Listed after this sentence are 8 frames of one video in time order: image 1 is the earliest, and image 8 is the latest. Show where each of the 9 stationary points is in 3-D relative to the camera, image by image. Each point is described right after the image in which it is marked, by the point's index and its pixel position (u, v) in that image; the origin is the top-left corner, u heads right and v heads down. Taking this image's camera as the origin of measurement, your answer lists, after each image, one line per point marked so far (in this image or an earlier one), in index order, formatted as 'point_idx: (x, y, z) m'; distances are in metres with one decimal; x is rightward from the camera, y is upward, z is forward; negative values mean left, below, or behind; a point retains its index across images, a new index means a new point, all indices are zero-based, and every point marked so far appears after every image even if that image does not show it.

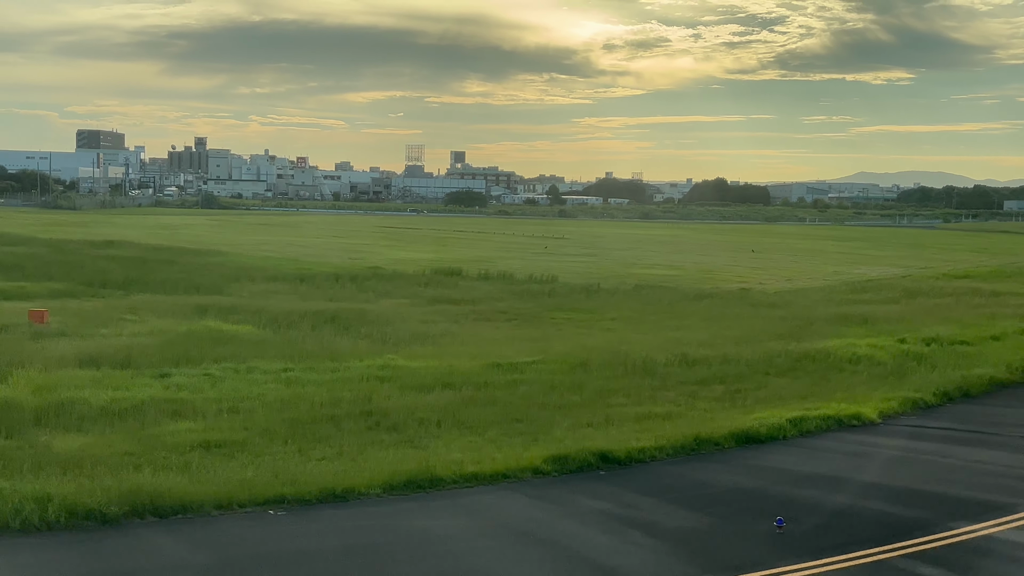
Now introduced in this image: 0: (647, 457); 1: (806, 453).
0: (+1.3, -1.7, +11.7) m
1: (+3.0, -1.7, +12.2) m
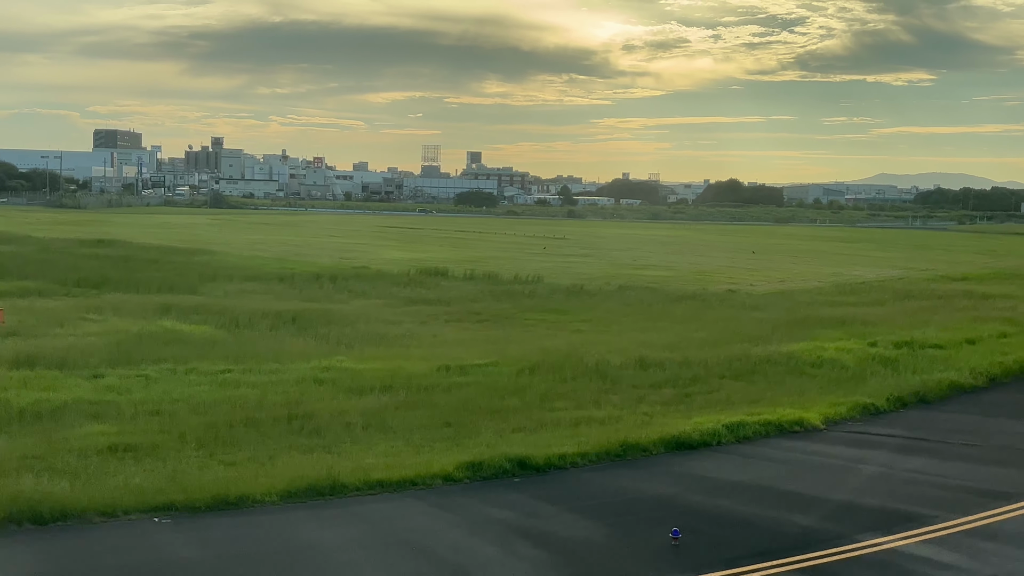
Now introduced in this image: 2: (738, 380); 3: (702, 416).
0: (+0.5, -1.7, +11.4) m
1: (+2.2, -1.7, +11.9) m
2: (+3.3, -1.4, +17.3) m
3: (+2.3, -1.5, +14.1) m
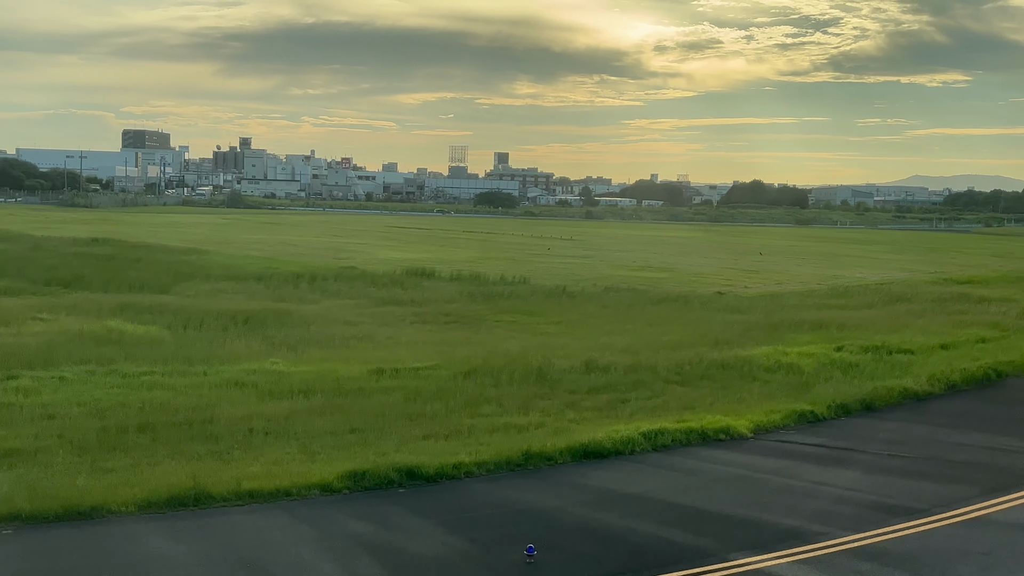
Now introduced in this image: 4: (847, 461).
0: (-0.5, -1.7, +10.9) m
1: (+1.2, -1.7, +11.3) m
2: (+2.5, -1.4, +16.8) m
3: (+1.3, -1.6, +13.6) m
4: (+3.4, -1.7, +11.9) m
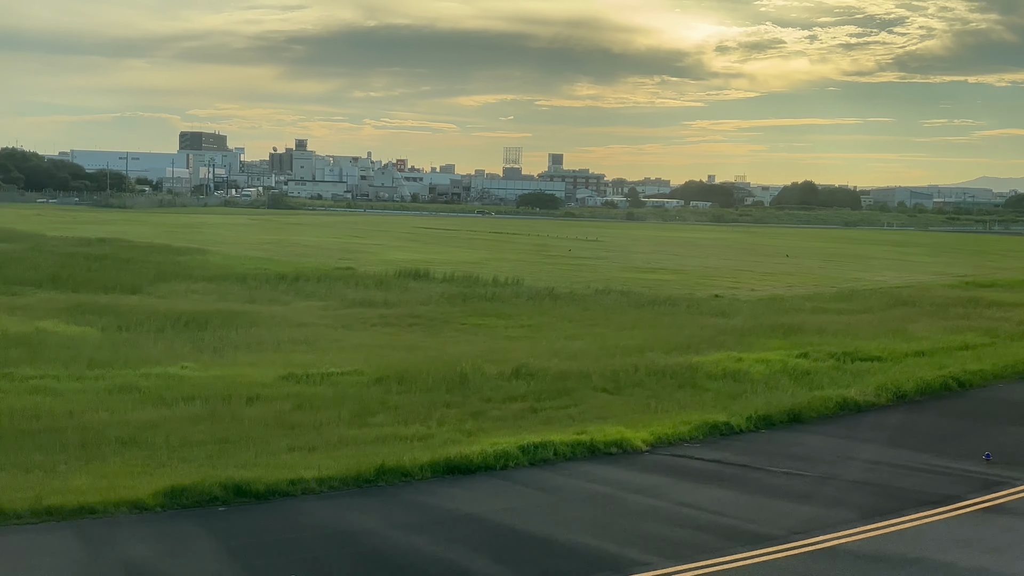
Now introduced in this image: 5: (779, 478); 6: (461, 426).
0: (-1.8, -1.7, +10.1) m
1: (-0.1, -1.8, +10.5) m
2: (+1.4, -1.4, +15.9) m
3: (+0.1, -1.6, +12.8) m
4: (+2.0, -1.8, +11.0) m
5: (+2.5, -1.8, +11.1) m
6: (-0.6, -1.6, +13.5) m
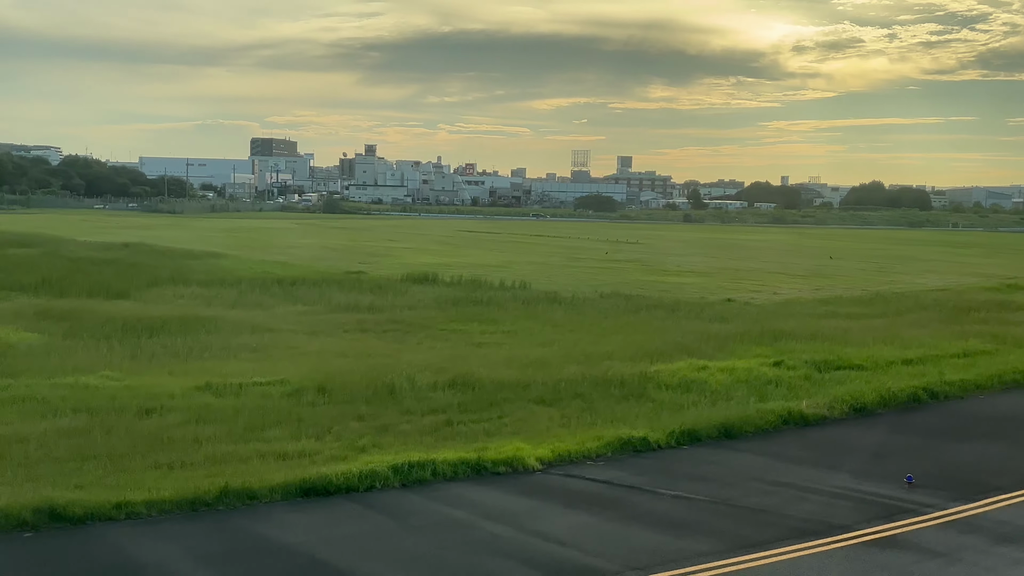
0: (-3.1, -1.8, +9.4) m
1: (-1.3, -1.8, +9.7) m
2: (+0.4, -1.5, +15.0) m
3: (-1.0, -1.6, +11.9) m
4: (+0.8, -1.8, +10.0) m
5: (+1.3, -1.8, +10.1) m
6: (-1.6, -1.6, +12.6) m
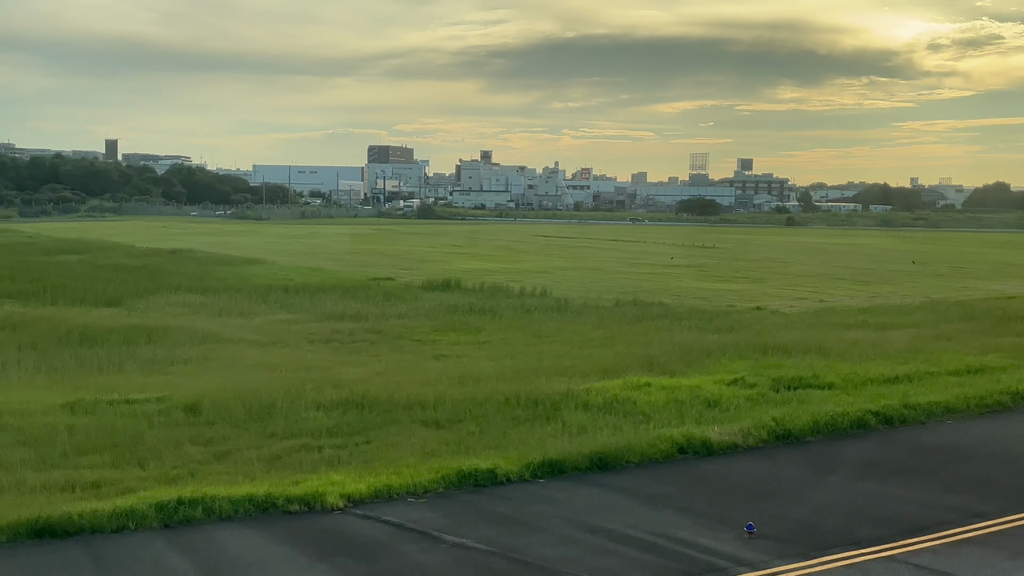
0: (-5.0, -1.9, +8.4) m
1: (-3.2, -1.9, +8.5) m
2: (-0.9, -1.6, +13.6) m
3: (-2.7, -1.7, +10.6) m
4: (-1.0, -1.9, +8.6) m
5: (-0.5, -1.9, +8.6) m
6: (-3.2, -1.7, +11.4) m
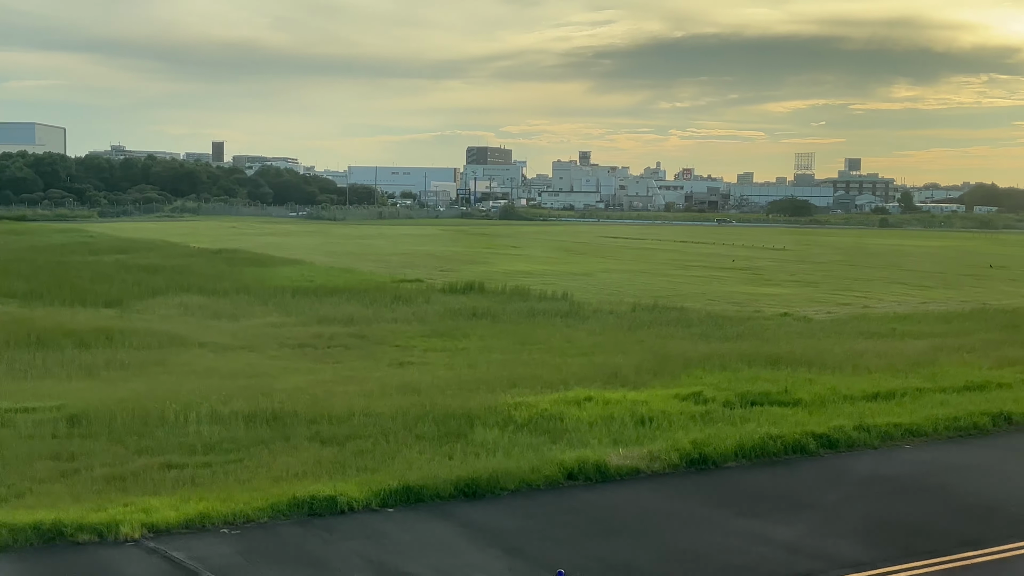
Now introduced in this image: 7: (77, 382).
0: (-6.5, -1.9, +7.7) m
1: (-4.8, -2.0, +7.7) m
2: (-2.0, -1.7, +12.5) m
3: (-4.0, -1.8, +9.8) m
4: (-2.6, -2.0, +7.6) m
5: (-2.1, -2.0, +7.6) m
6: (-4.5, -1.8, +10.6) m
7: (-5.8, -1.3, +15.9) m
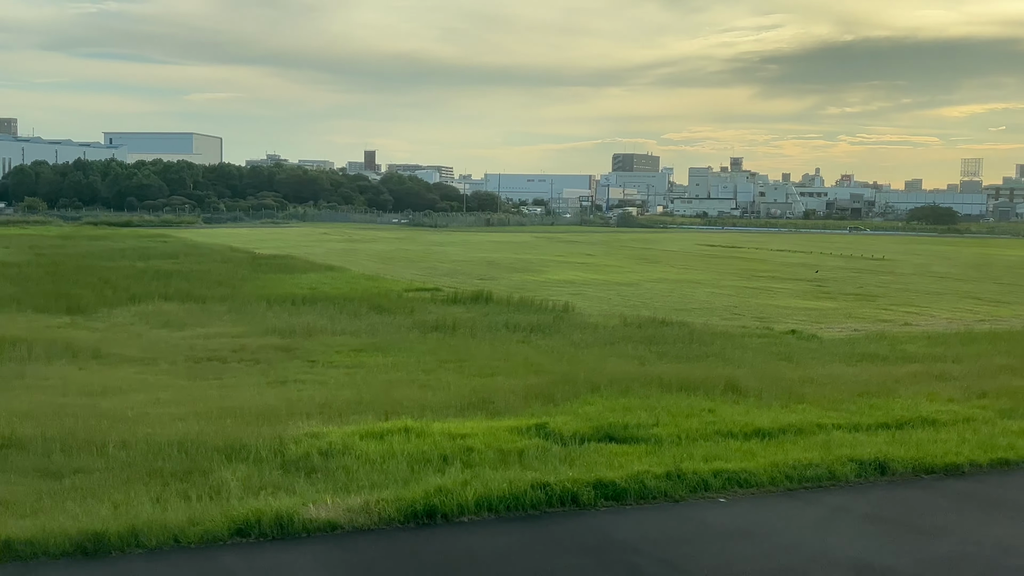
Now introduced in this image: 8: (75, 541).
0: (-9.6, -2.0, +6.8) m
1: (-7.8, -2.0, +6.5) m
2: (-4.5, -1.8, +11.0) m
3: (-6.8, -1.9, +8.5) m
4: (-5.7, -2.1, +6.2) m
5: (-5.2, -2.1, +6.1) m
6: (-7.2, -1.9, +9.4) m
7: (-7.9, -1.4, +14.8) m
8: (-3.2, -1.9, +8.9) m
